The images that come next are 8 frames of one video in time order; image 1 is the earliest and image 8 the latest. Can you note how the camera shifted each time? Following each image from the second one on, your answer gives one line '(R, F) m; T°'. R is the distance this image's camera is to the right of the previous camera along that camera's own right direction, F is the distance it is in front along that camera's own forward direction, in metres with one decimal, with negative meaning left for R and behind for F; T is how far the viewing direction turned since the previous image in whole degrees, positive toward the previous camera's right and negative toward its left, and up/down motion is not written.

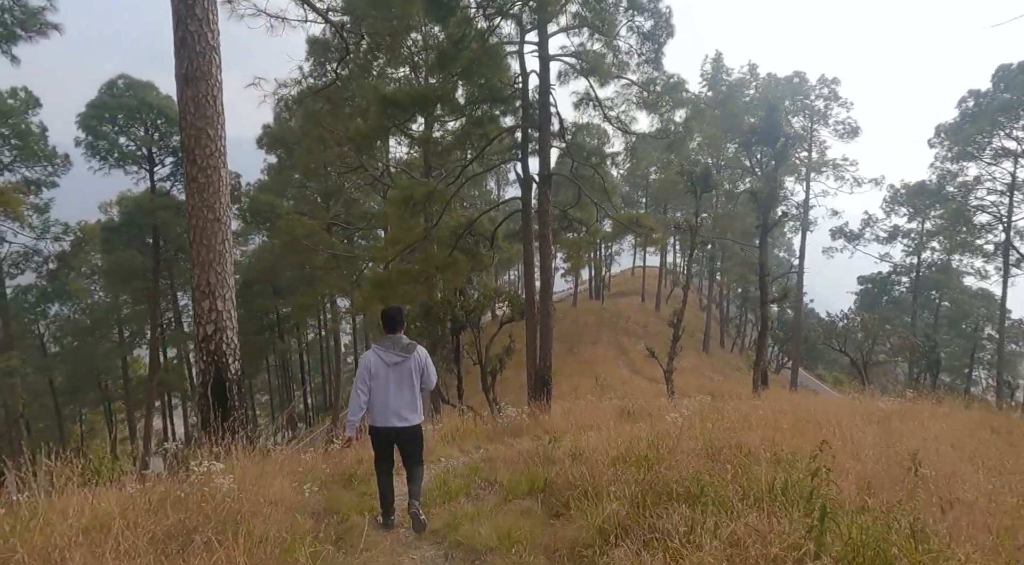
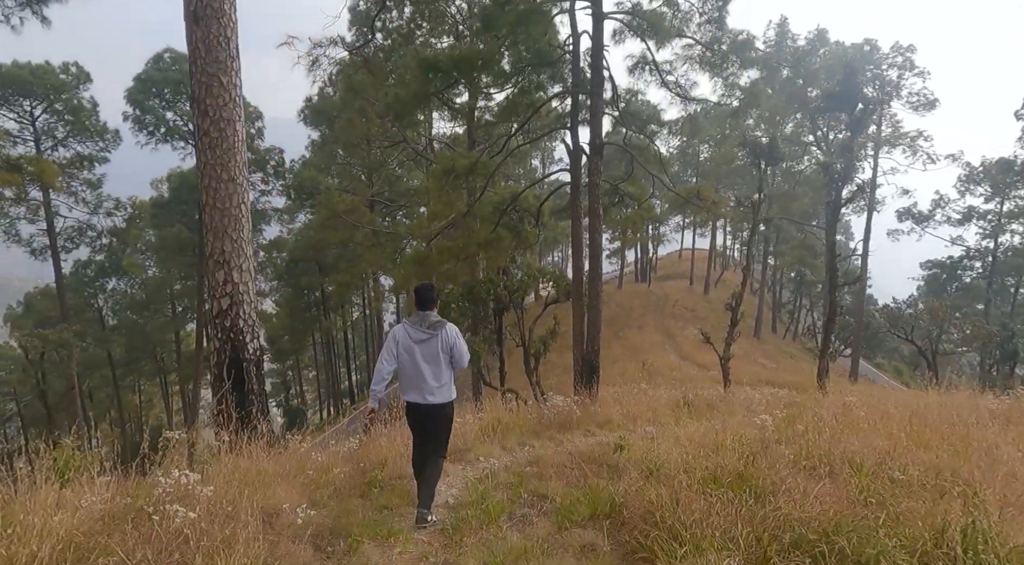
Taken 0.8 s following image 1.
(-0.1, +0.7) m; -3°
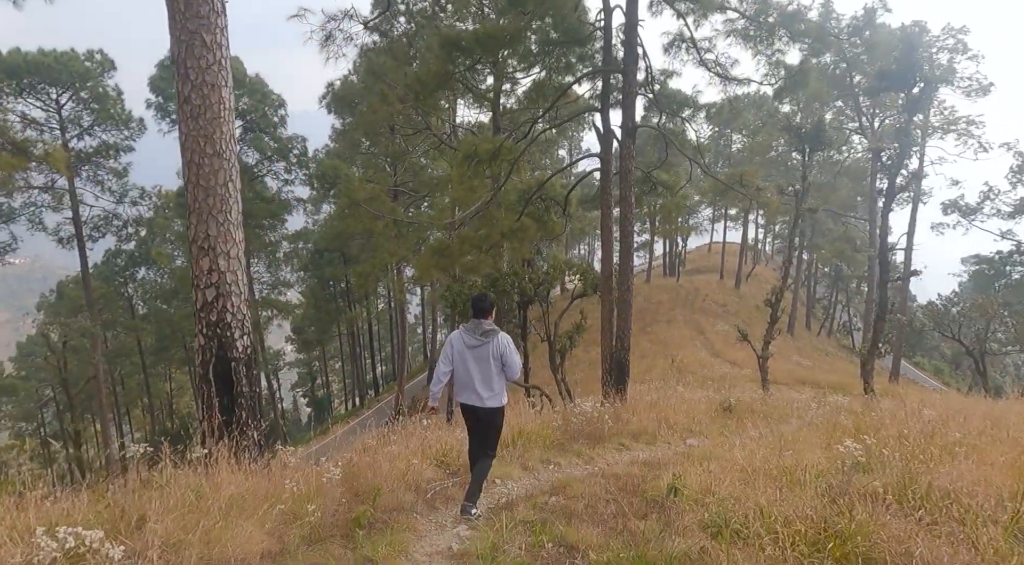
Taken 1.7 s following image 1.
(0.0, +0.6) m; -2°
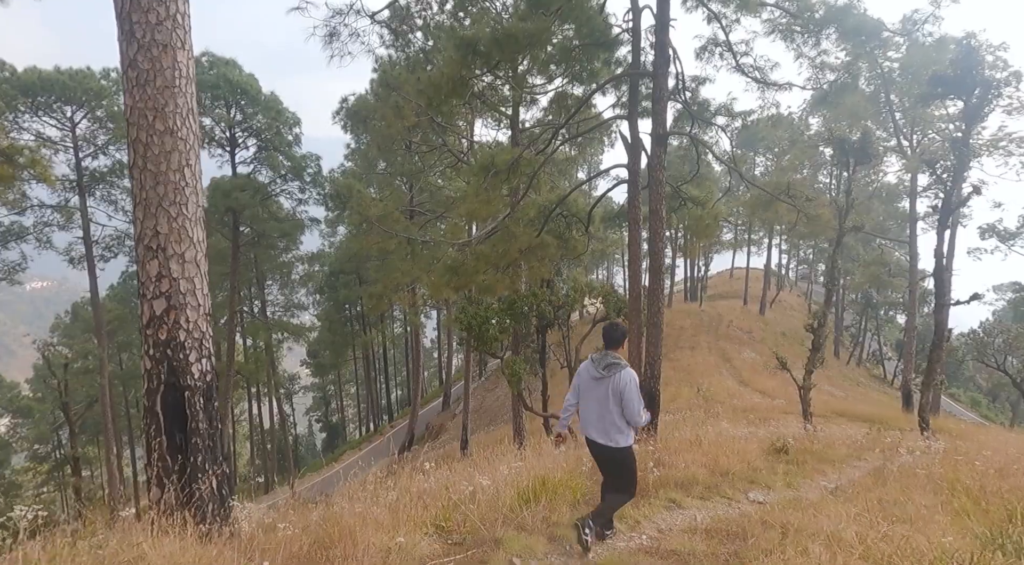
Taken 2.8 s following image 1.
(0.0, +0.9) m; -1°
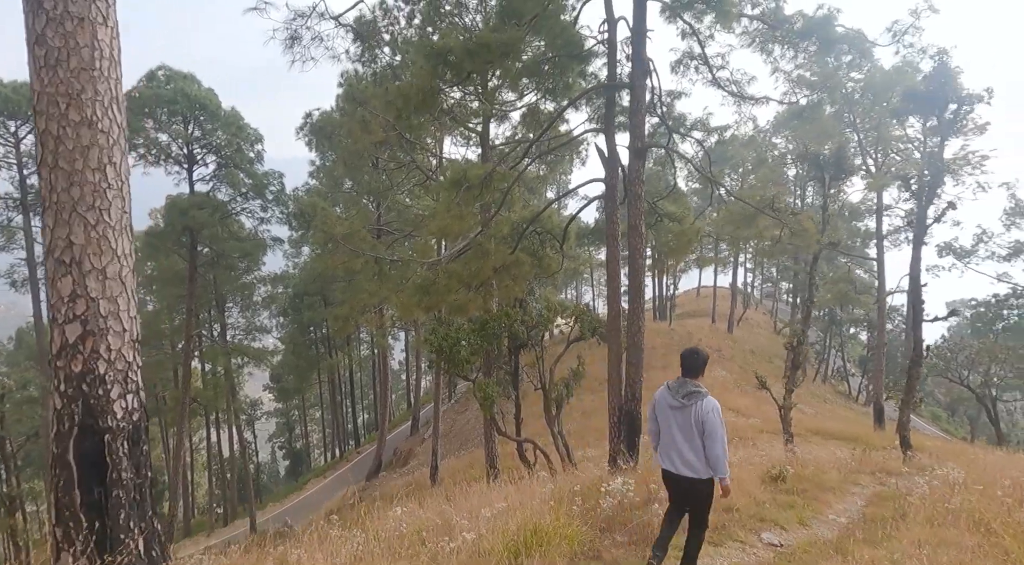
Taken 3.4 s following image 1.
(-0.1, +0.4) m; +3°
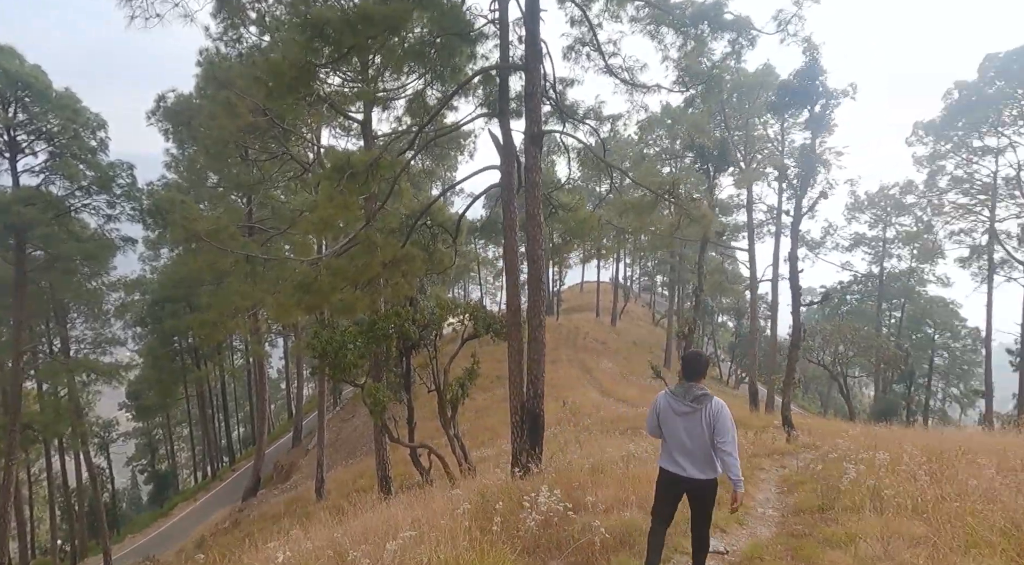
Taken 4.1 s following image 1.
(-0.1, +0.5) m; +9°
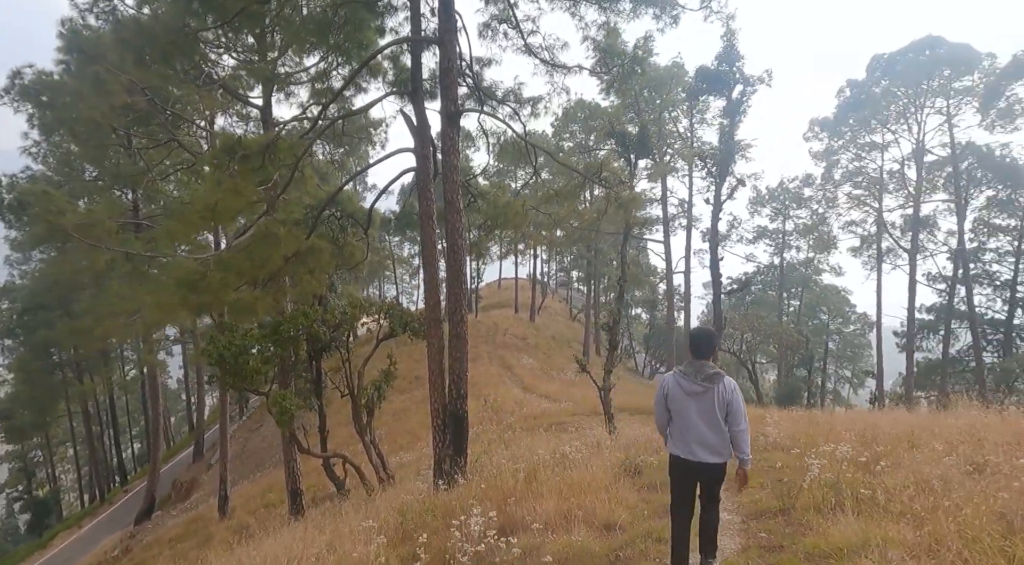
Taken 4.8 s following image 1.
(0.0, +0.6) m; +7°
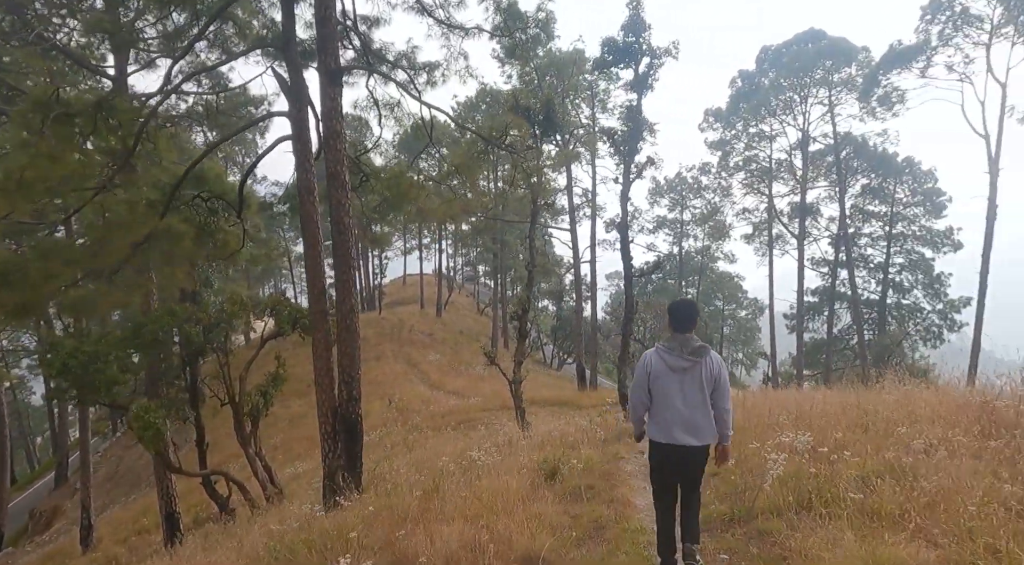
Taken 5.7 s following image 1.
(+0.1, +0.9) m; +7°
